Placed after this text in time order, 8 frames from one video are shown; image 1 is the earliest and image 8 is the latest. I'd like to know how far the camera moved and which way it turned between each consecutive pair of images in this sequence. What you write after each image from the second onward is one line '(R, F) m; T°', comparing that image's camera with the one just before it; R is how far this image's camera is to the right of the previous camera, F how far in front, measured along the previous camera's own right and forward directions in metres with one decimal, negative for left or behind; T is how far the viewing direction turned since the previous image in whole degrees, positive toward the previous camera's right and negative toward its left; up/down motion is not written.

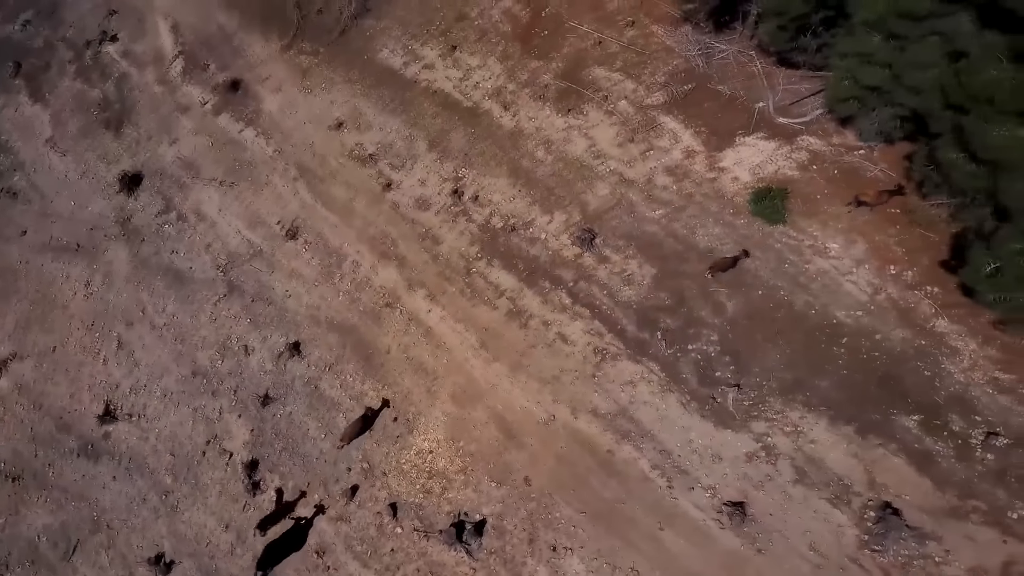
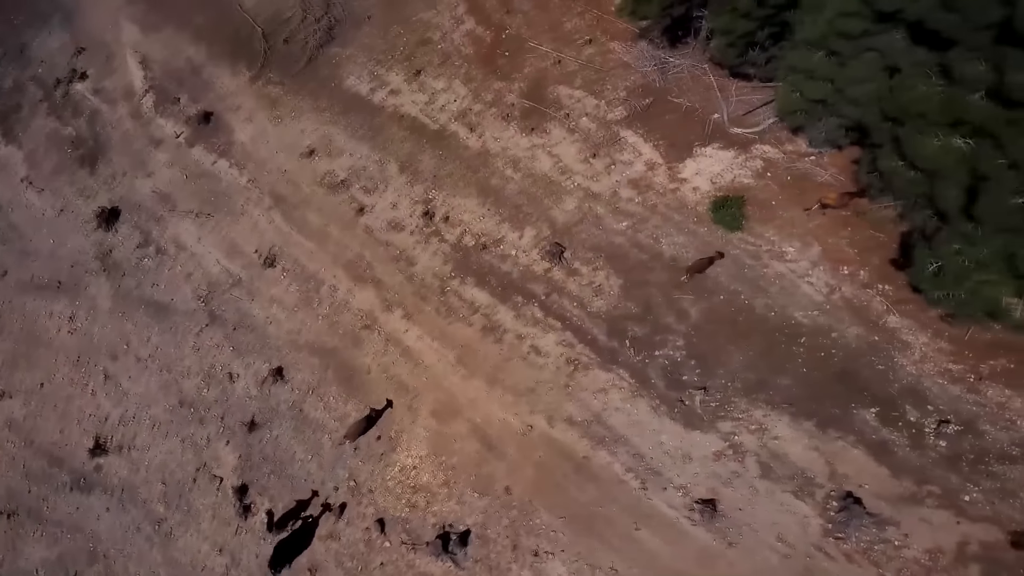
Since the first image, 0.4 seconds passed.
(+0.1, -0.3) m; +2°
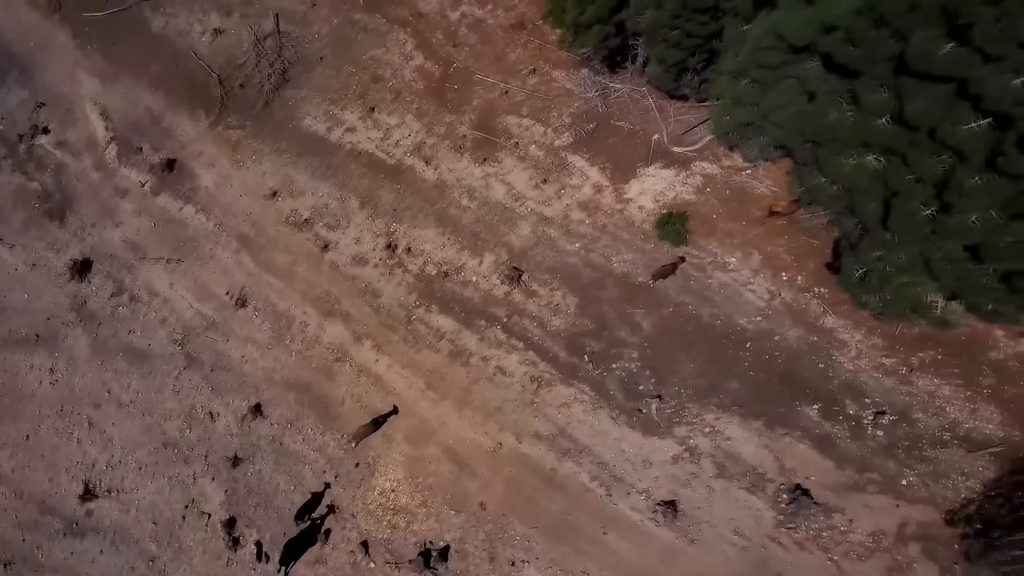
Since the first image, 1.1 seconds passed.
(+0.1, -0.5) m; +3°
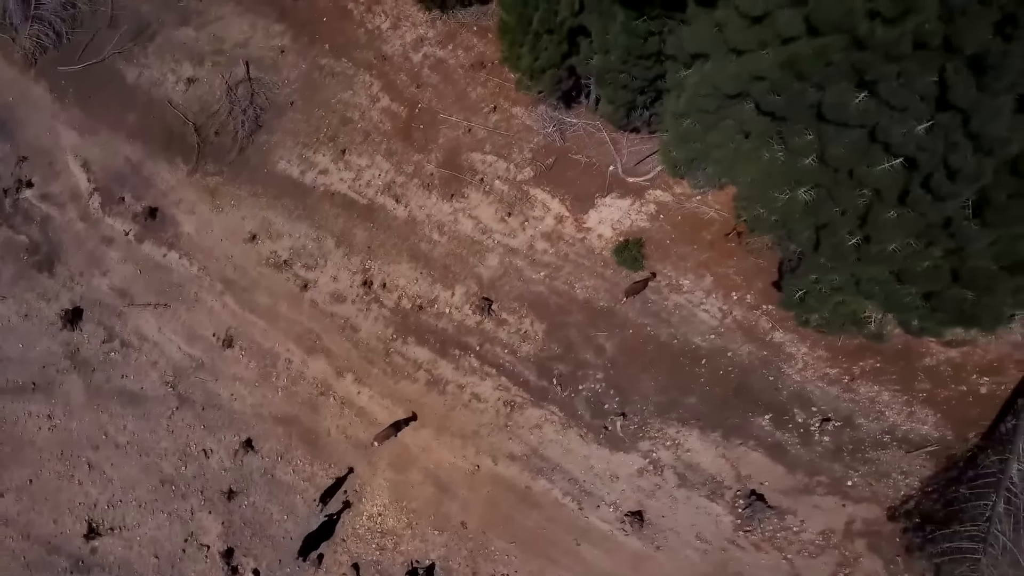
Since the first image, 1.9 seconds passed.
(+0.1, -0.6) m; +2°
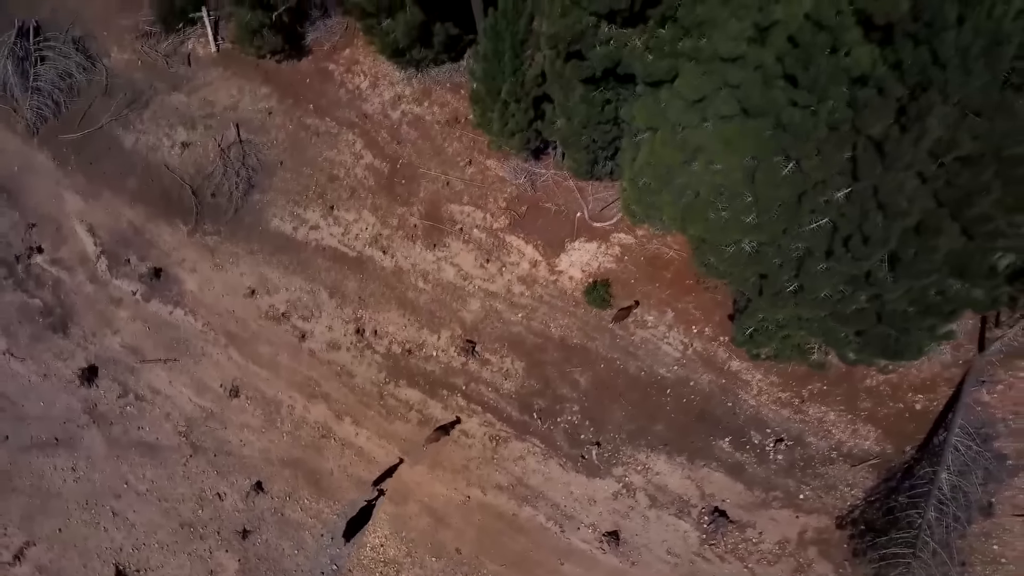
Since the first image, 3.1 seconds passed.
(-0.1, -1.0) m; +2°
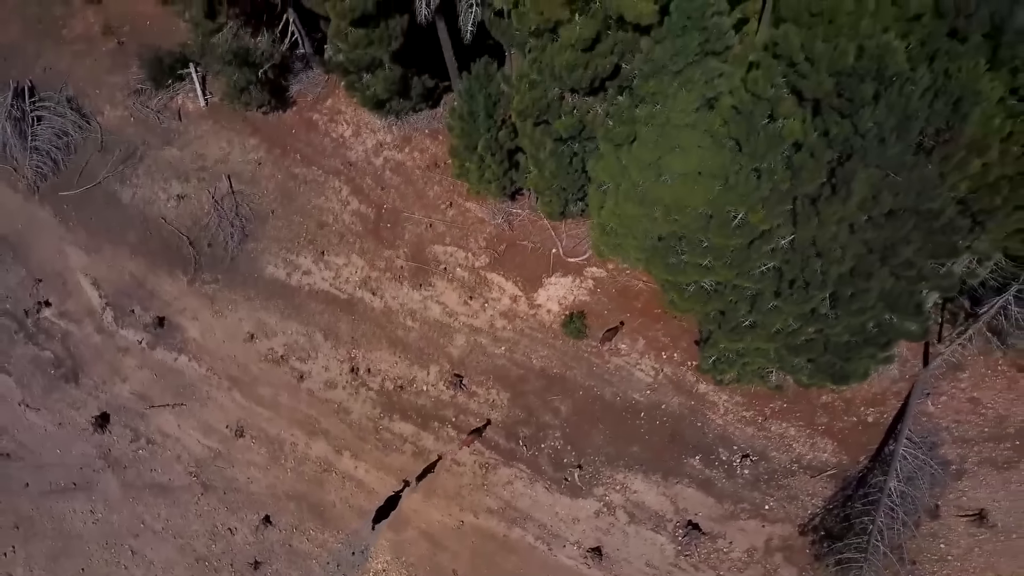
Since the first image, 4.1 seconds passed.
(0.0, -0.9) m; +2°
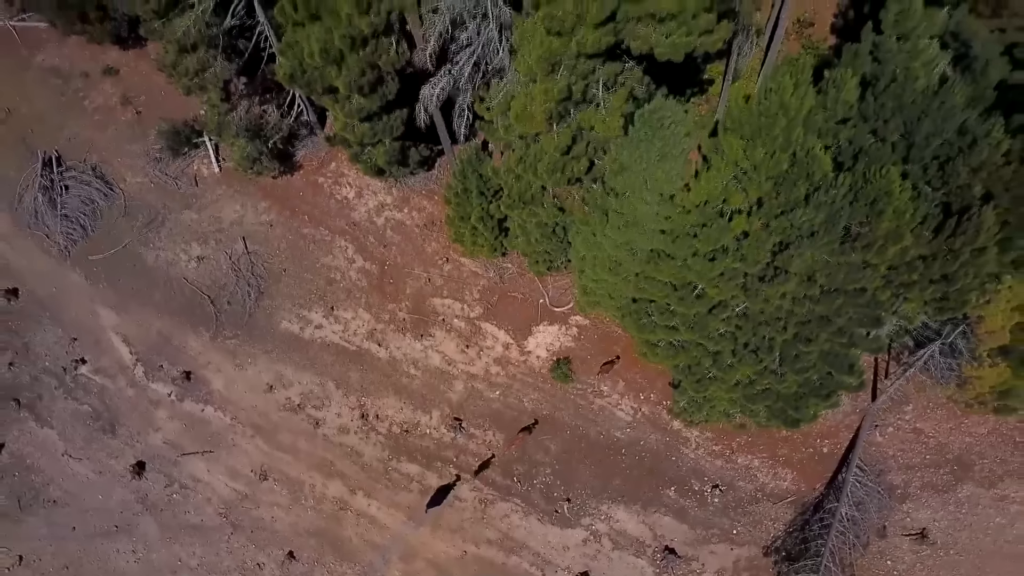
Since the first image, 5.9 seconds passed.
(-0.2, -1.4) m; +2°
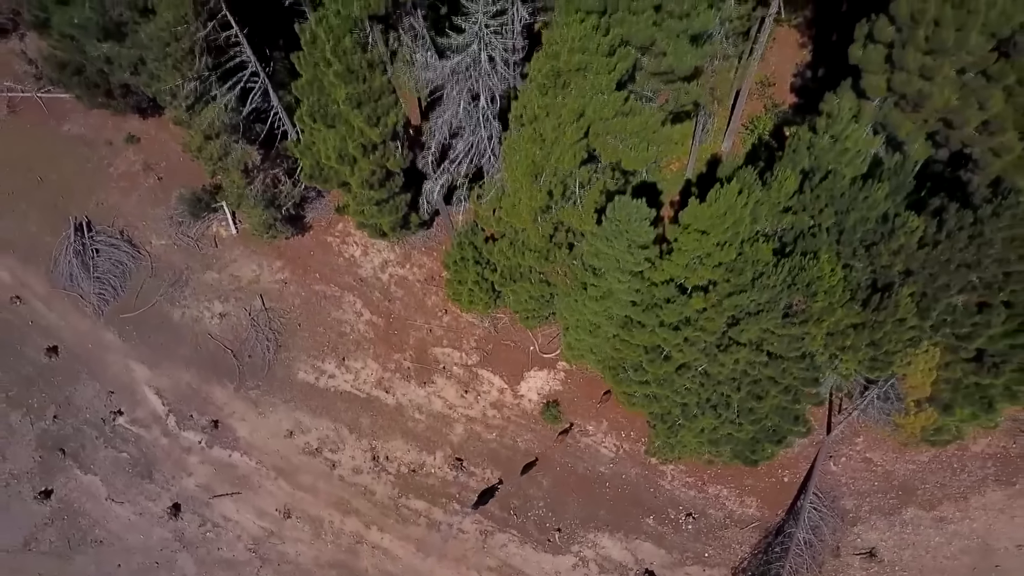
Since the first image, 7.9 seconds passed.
(-0.2, -1.7) m; +2°
